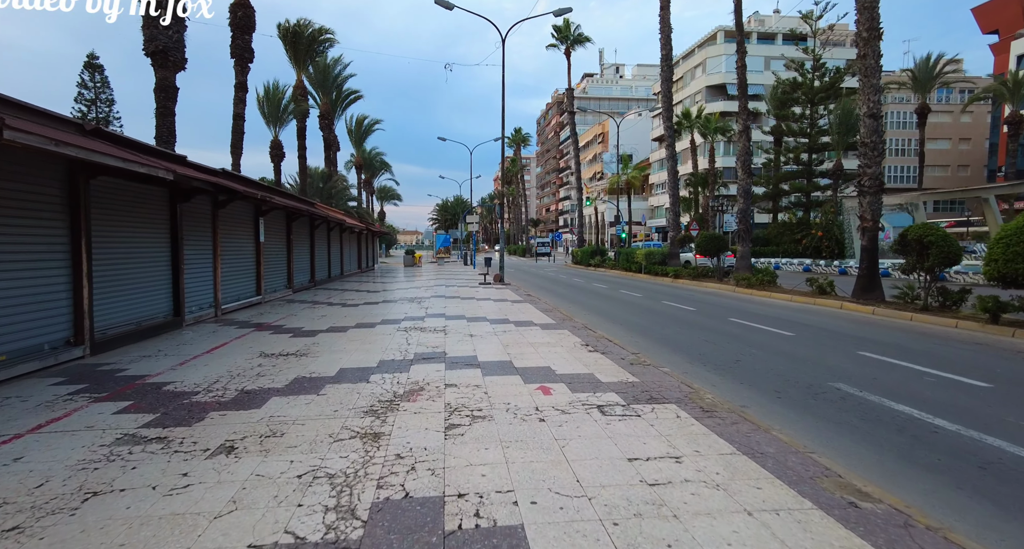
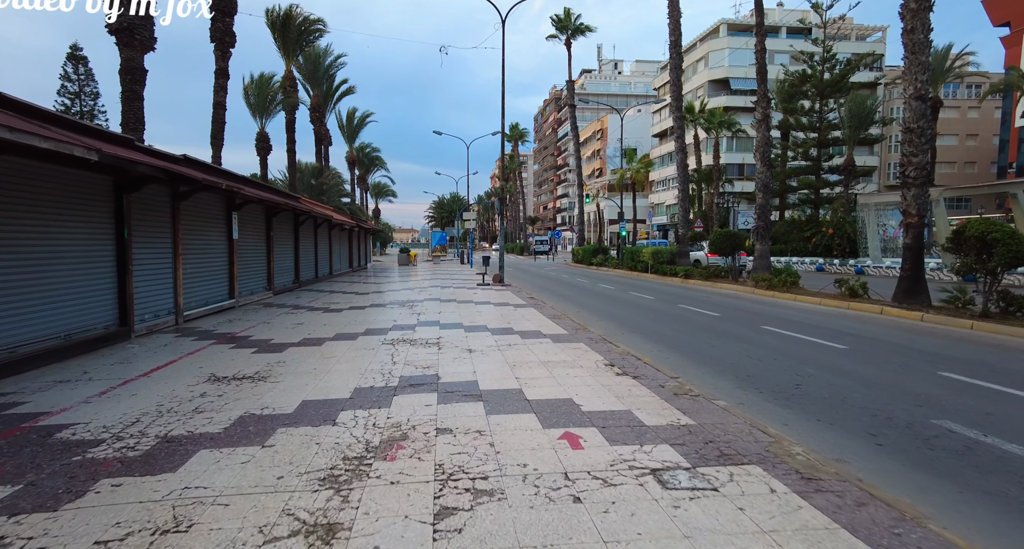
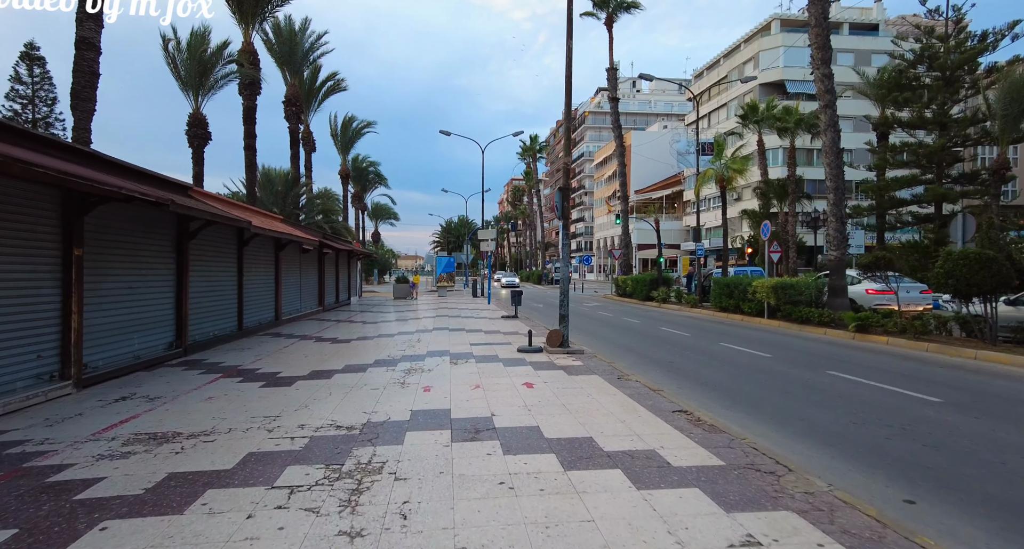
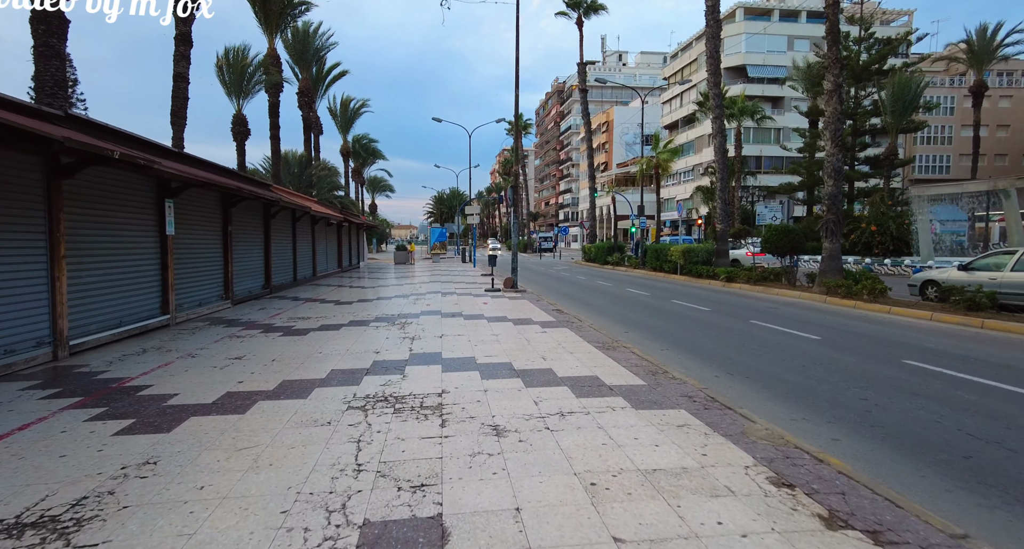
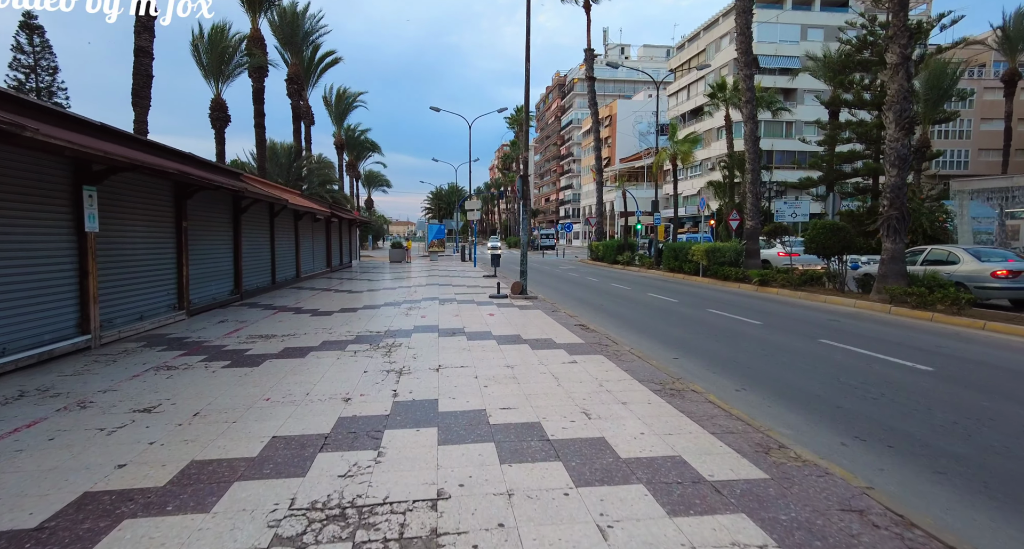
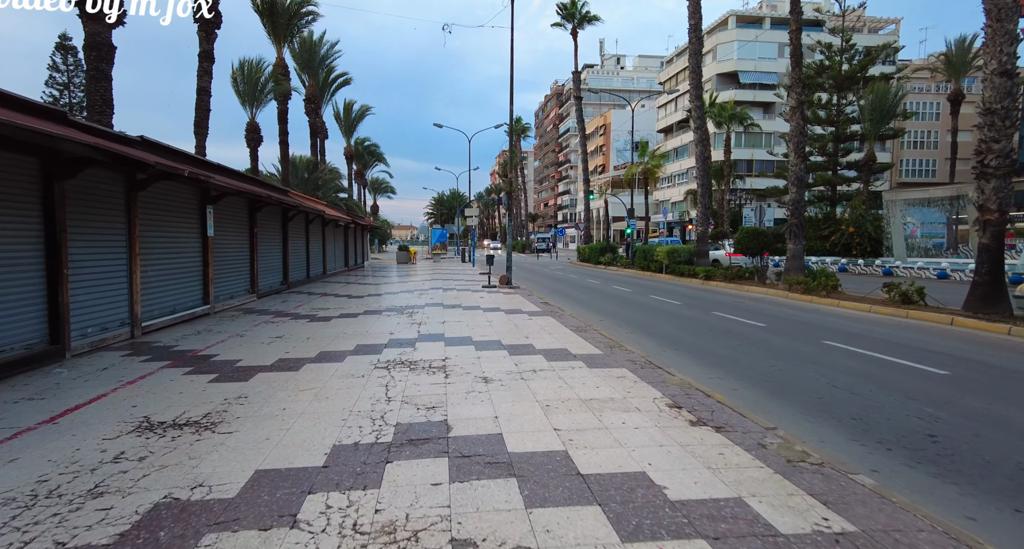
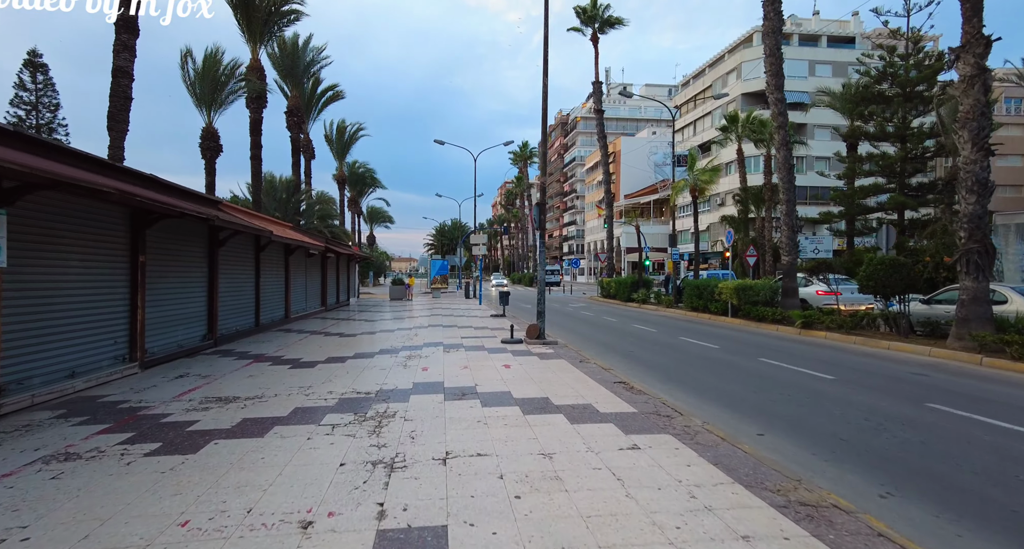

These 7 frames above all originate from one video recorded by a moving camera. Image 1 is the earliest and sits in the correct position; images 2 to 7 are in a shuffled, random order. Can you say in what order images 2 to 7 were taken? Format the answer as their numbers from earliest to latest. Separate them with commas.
2, 6, 4, 5, 7, 3
